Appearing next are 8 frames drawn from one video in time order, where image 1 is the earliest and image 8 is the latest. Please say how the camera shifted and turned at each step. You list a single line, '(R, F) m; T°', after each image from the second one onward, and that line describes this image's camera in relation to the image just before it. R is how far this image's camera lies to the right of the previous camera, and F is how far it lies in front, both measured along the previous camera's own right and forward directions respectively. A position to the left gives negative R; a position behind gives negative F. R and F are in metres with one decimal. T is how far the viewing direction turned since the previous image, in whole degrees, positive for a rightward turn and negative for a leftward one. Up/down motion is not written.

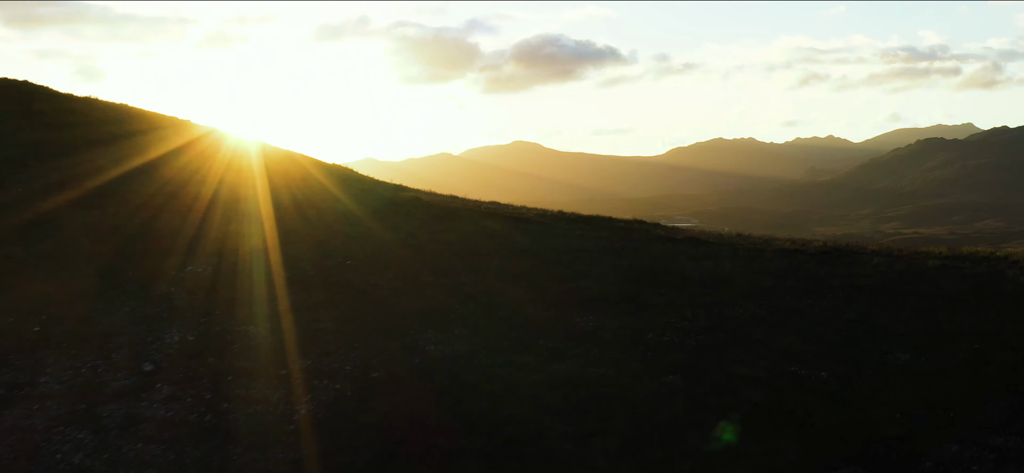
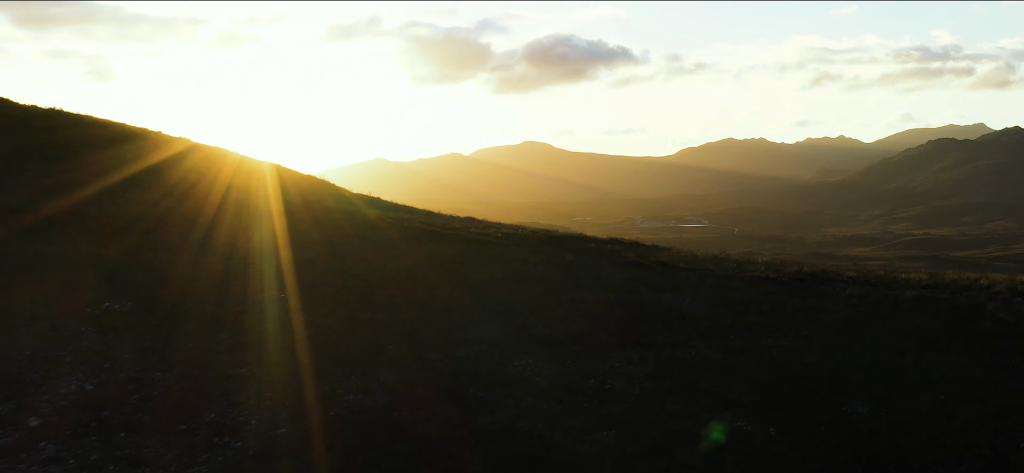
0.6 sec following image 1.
(-0.1, +0.7) m; -1°
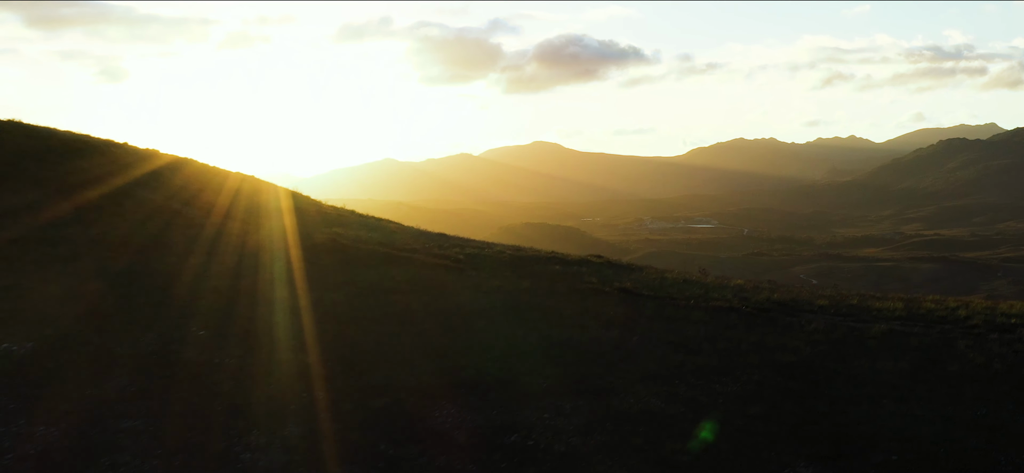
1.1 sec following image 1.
(+1.0, +0.6) m; -1°
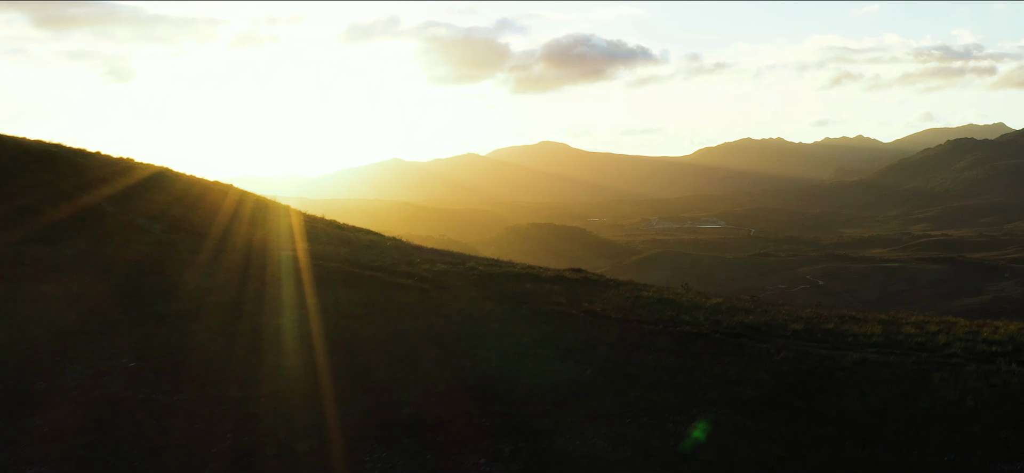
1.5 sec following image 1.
(+0.7, +0.4) m; -1°
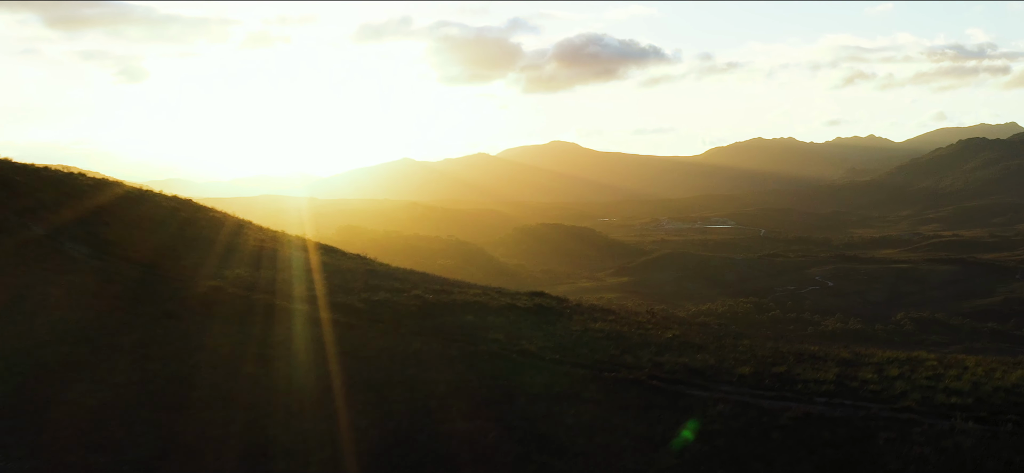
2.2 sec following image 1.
(-1.6, +1.2) m; -1°
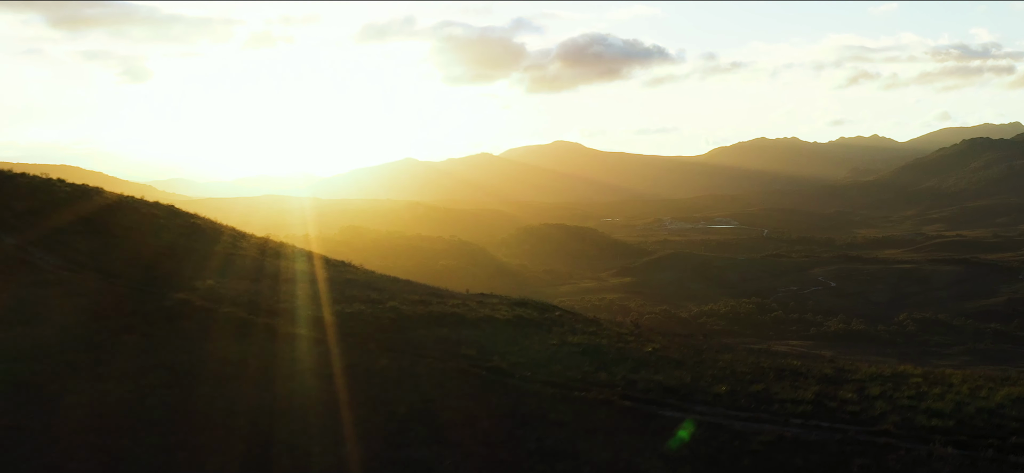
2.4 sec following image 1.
(-2.7, -4.1) m; 0°
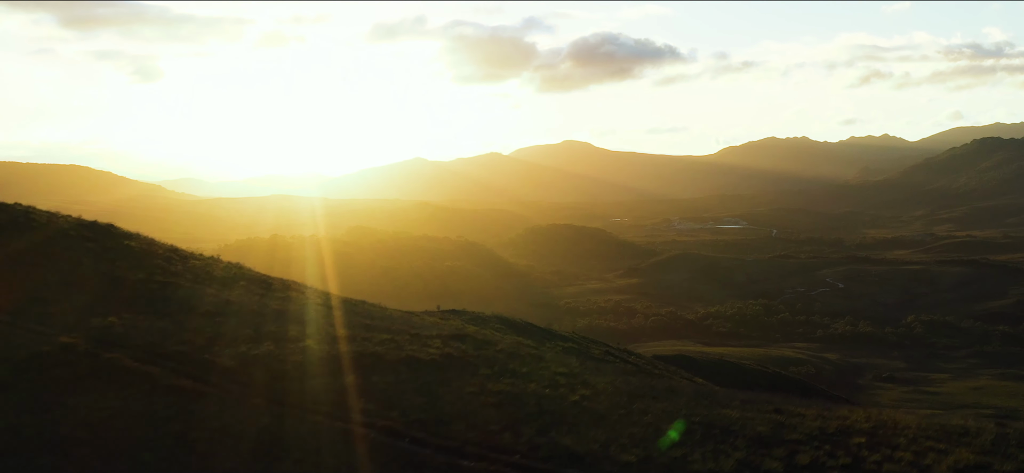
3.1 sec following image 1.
(+2.0, -0.1) m; -1°
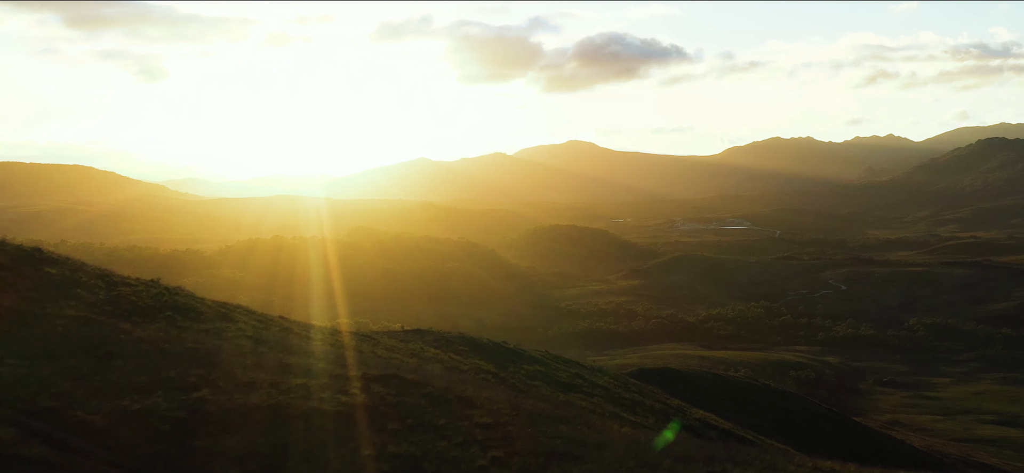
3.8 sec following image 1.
(+2.2, +0.4) m; 0°
